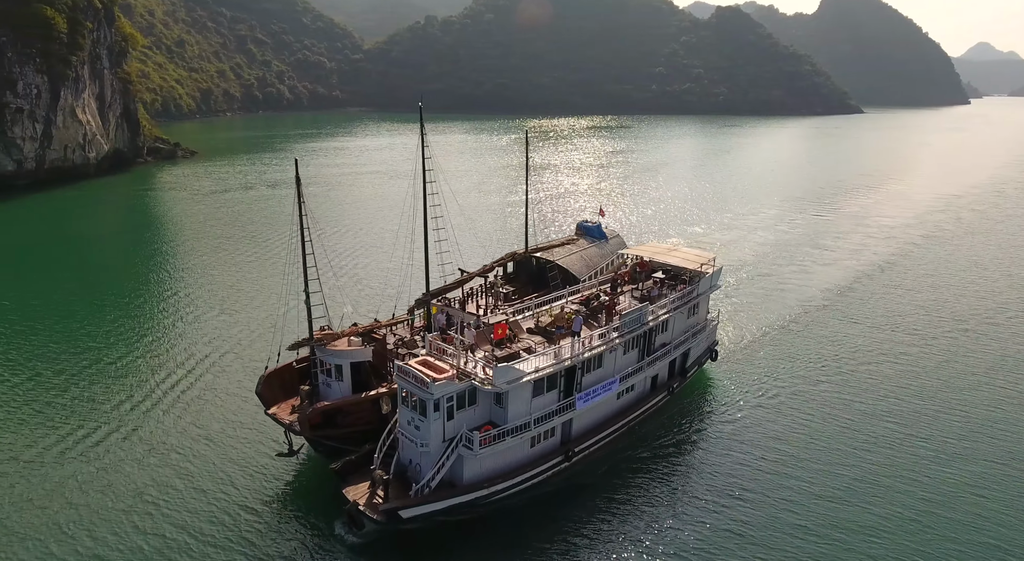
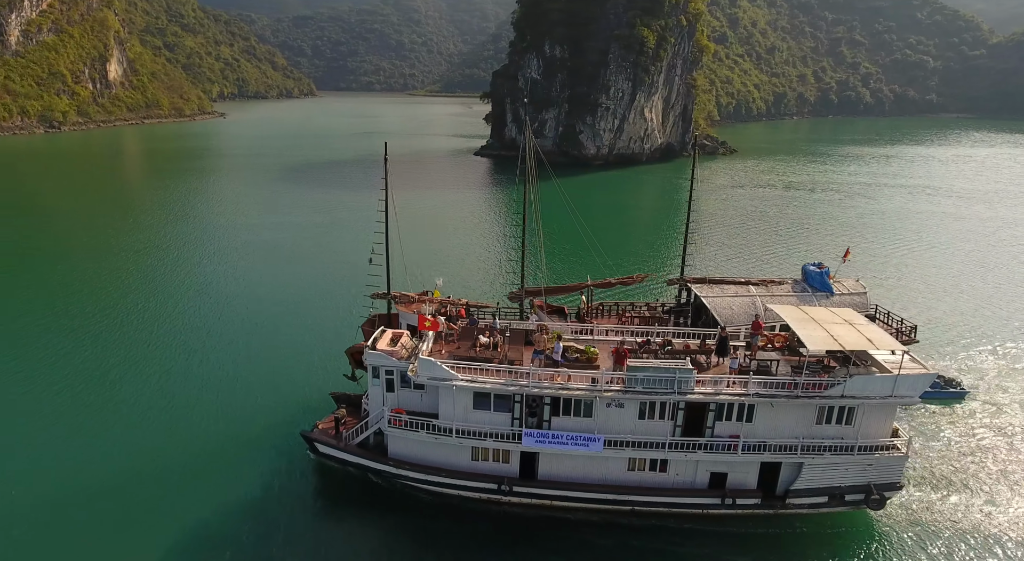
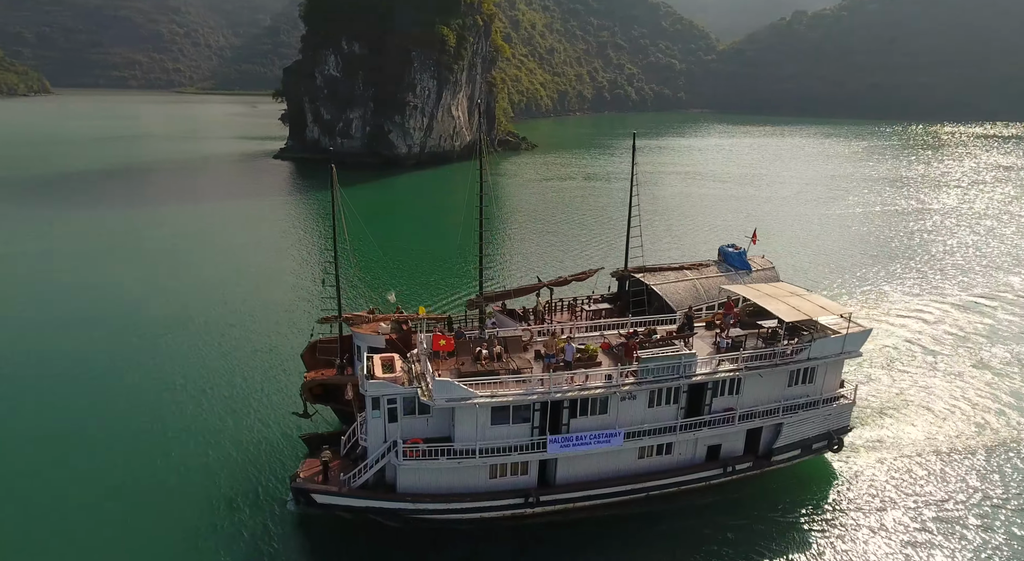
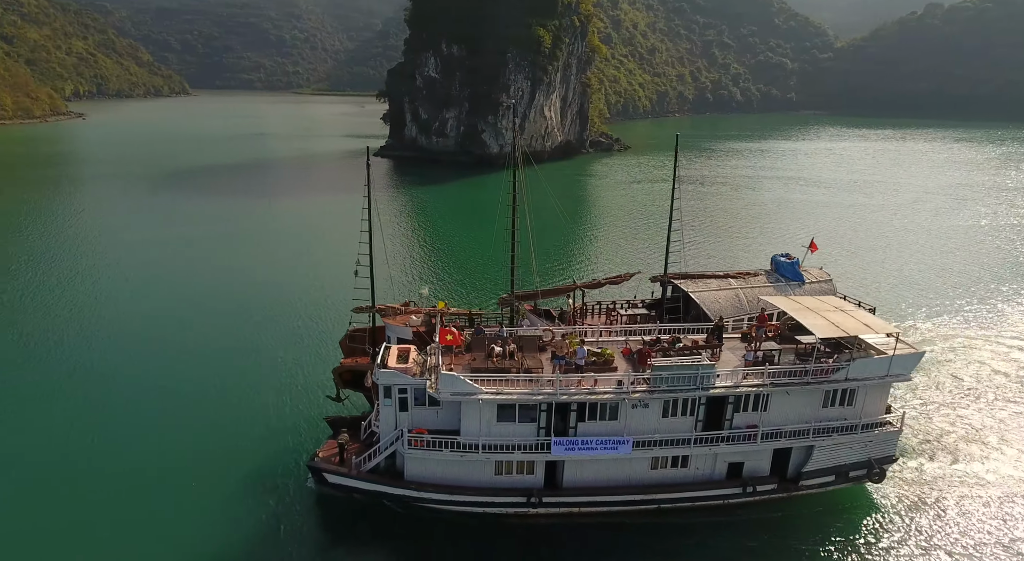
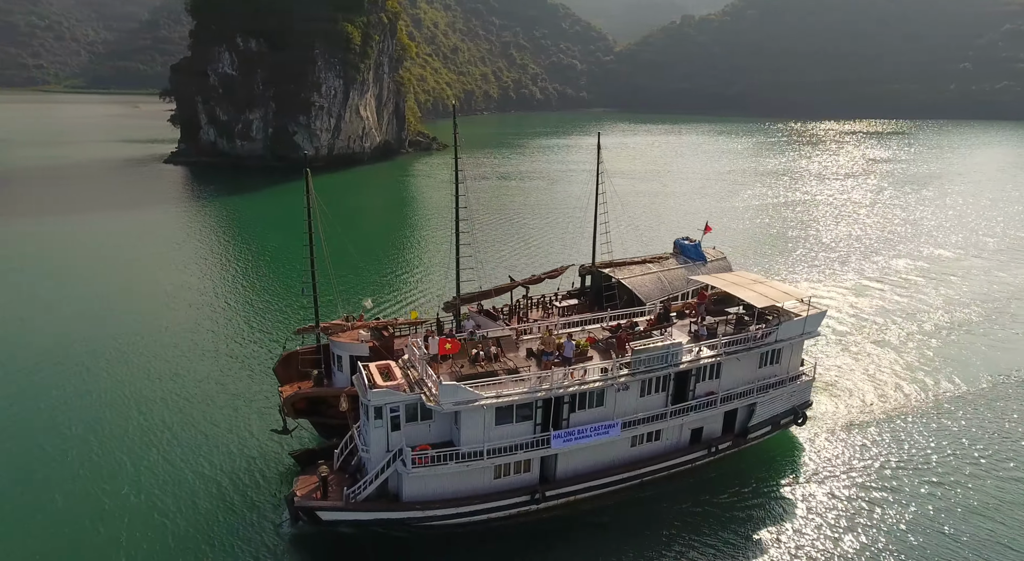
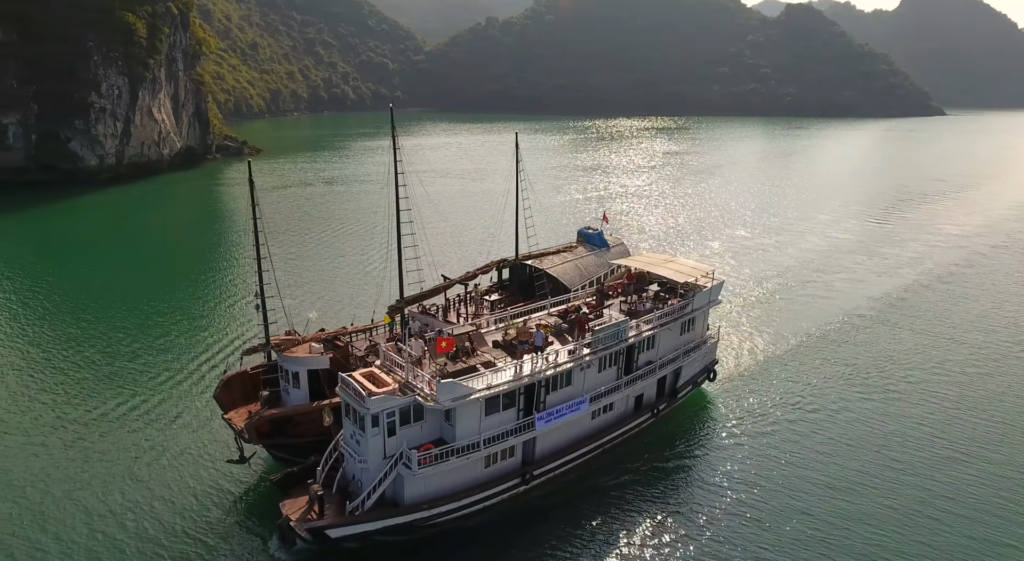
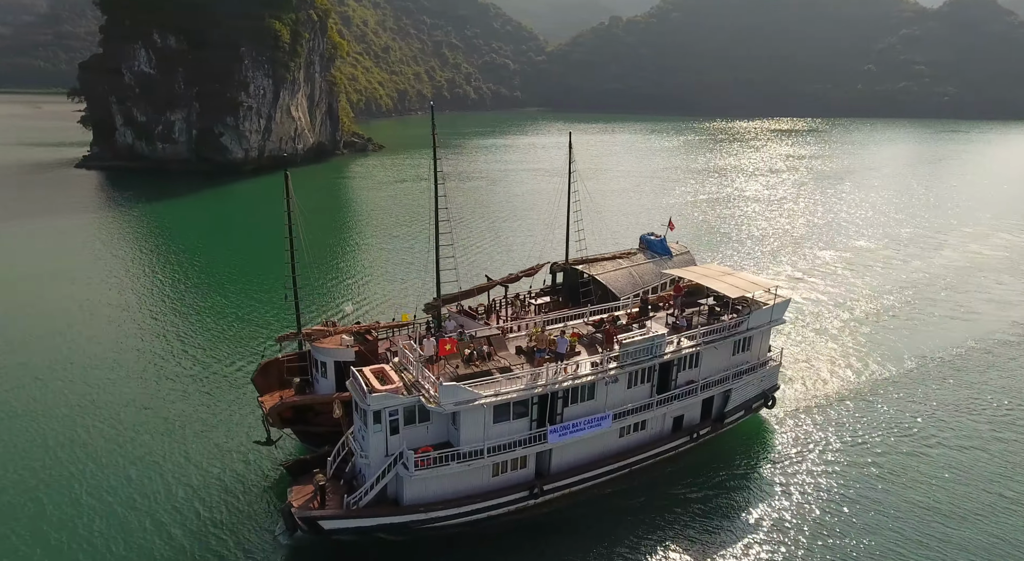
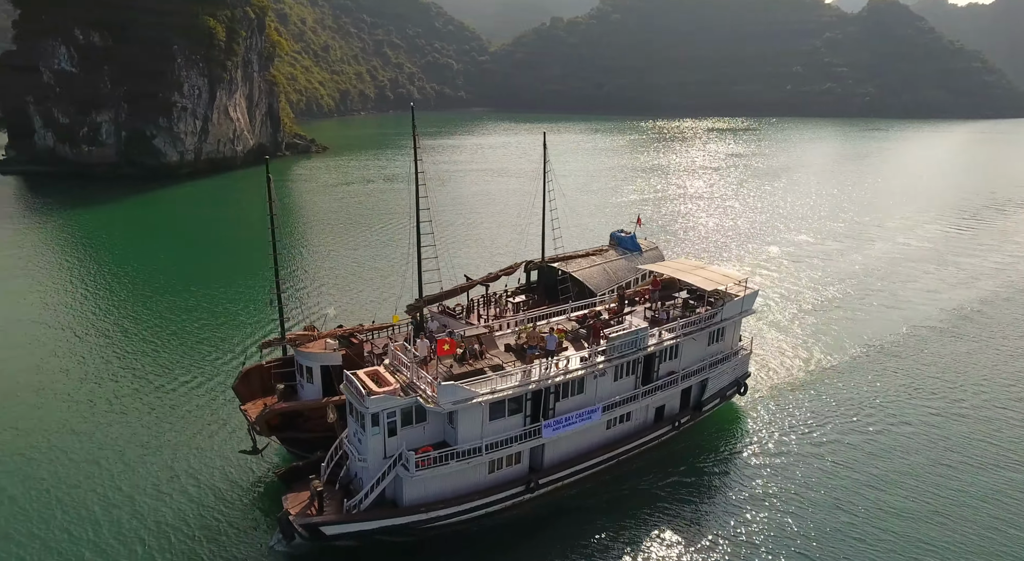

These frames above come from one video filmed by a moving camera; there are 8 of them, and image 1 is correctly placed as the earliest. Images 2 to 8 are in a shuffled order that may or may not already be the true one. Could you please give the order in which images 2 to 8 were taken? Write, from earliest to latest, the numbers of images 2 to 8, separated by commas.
6, 8, 7, 5, 3, 4, 2
